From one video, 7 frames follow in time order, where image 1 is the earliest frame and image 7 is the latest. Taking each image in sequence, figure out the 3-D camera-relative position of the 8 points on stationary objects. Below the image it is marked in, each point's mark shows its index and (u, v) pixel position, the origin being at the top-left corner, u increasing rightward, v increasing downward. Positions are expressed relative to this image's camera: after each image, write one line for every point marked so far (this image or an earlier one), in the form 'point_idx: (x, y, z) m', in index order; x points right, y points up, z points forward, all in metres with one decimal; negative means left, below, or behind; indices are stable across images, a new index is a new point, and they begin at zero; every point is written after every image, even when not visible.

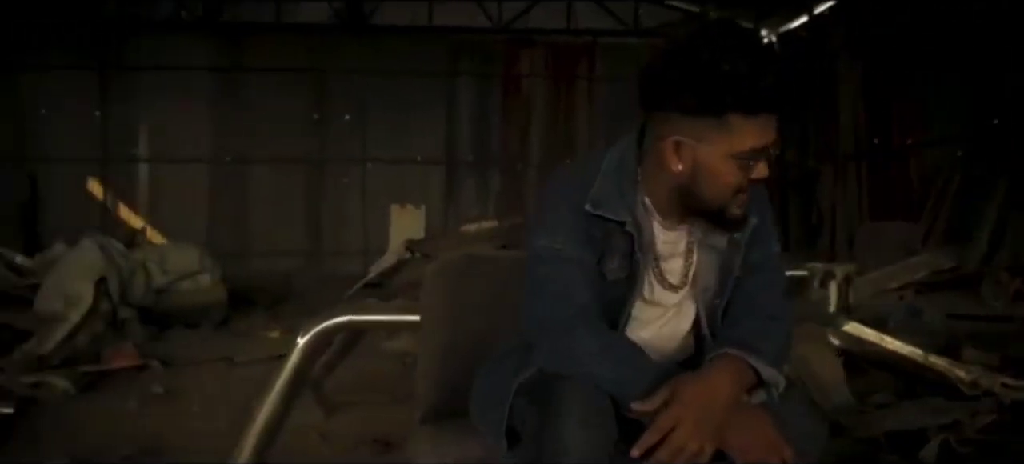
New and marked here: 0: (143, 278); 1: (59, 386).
0: (-2.0, -0.2, +3.8) m
1: (-1.6, -0.6, +2.5) m
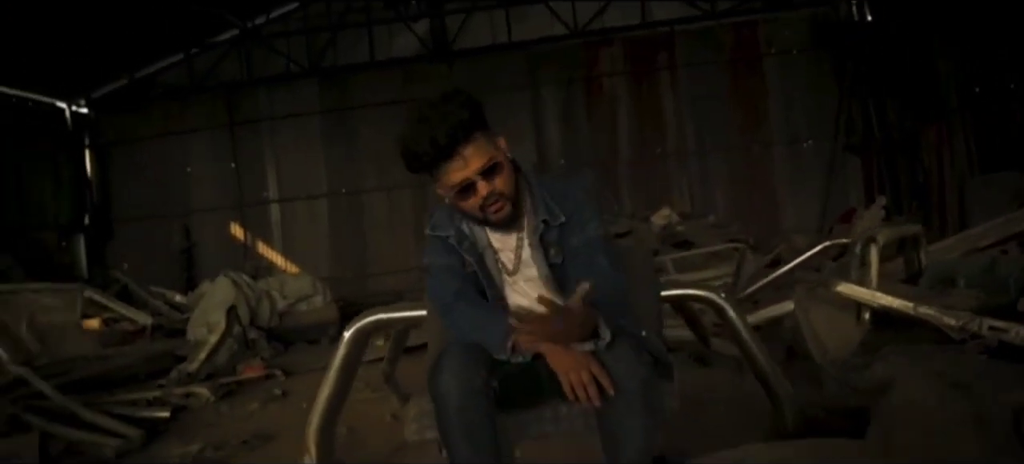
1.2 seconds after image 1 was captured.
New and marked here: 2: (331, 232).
0: (-1.5, -0.5, +4.5) m
1: (-1.4, -0.7, +3.2) m
2: (-2.2, 0.0, +8.4) m
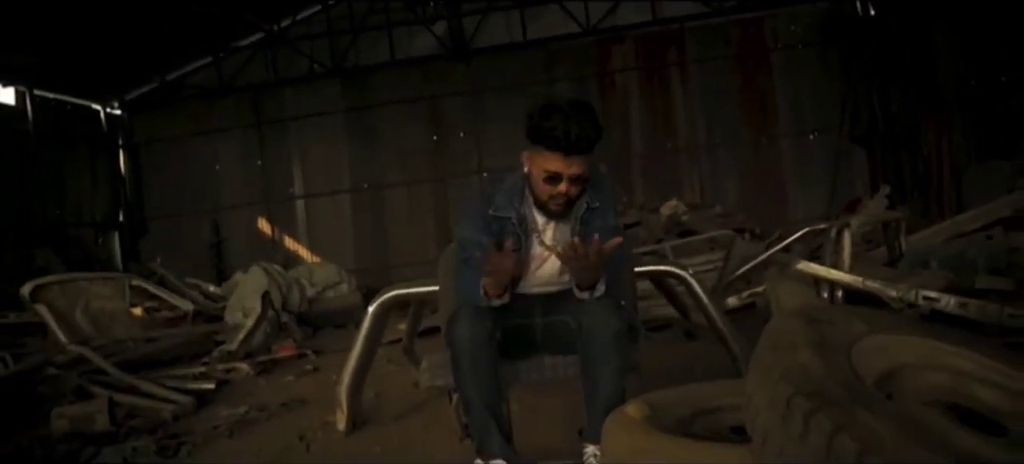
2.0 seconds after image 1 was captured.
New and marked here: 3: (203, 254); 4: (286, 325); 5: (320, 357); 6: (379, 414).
0: (-1.5, -0.4, +4.9) m
1: (-1.4, -0.7, +3.5) m
2: (-2.0, 0.0, +8.8) m
3: (-4.0, -0.3, +9.0) m
4: (-1.4, -0.6, +4.5) m
5: (-1.1, -0.7, +3.9) m
6: (-0.4, -0.6, +2.4) m
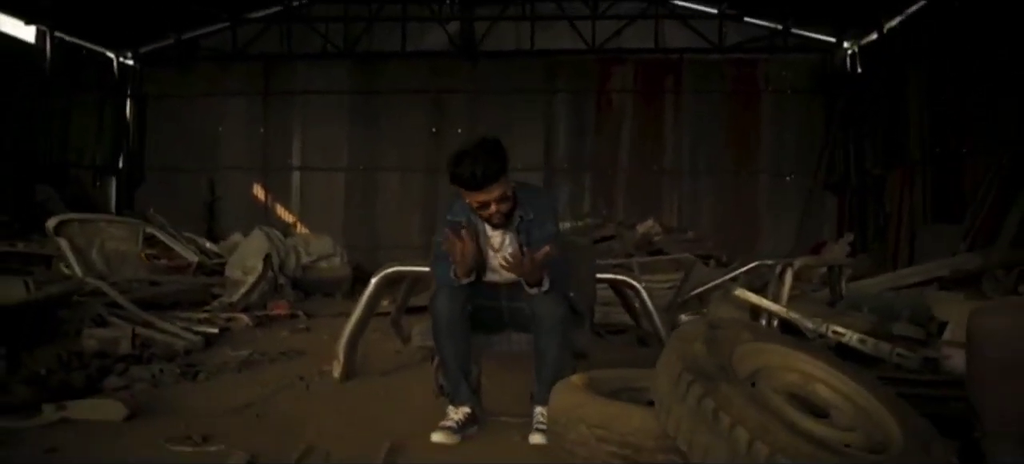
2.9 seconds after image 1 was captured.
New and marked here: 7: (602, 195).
0: (-1.6, -0.2, +5.3) m
1: (-1.5, -0.5, +3.9) m
2: (-2.2, +0.3, +9.1) m
3: (-4.3, +0.3, +9.3) m
4: (-1.6, -0.4, +4.9) m
5: (-1.2, -0.5, +4.3) m
6: (-0.6, -0.6, +2.8) m
7: (+1.1, +0.5, +8.8) m
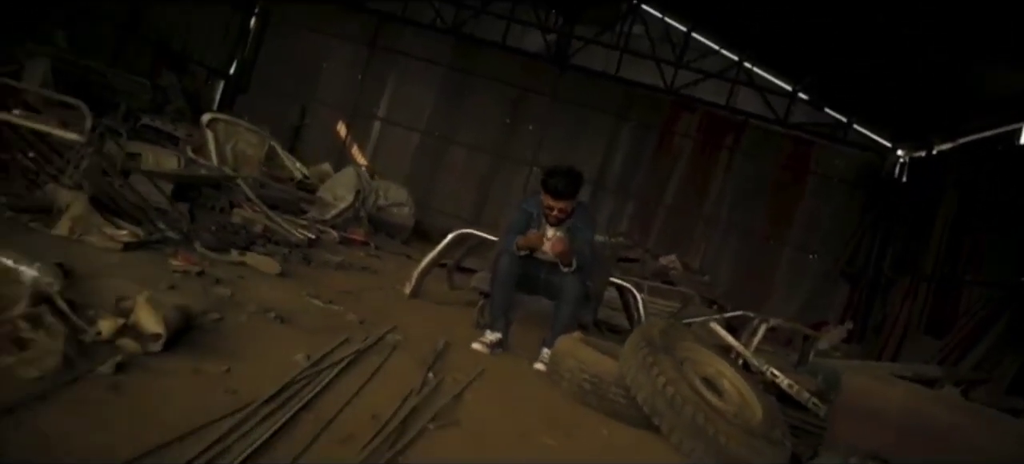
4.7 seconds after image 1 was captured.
0: (-1.2, +0.3, +6.3) m
1: (-1.3, 0.0, +4.9) m
2: (-1.4, +1.0, +10.1) m
3: (-3.4, +1.5, +10.4) m
4: (-1.3, +0.1, +5.9) m
5: (-1.0, -0.1, +5.3) m
6: (-0.5, -0.4, +3.8) m
7: (+1.8, +0.1, +9.7) m
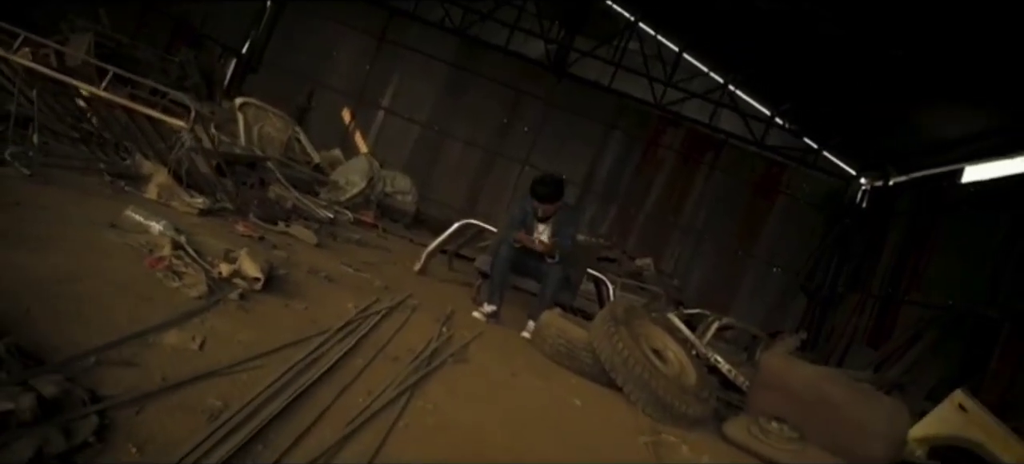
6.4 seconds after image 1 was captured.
0: (-1.3, +0.5, +6.9) m
1: (-1.3, +0.1, +5.5) m
2: (-1.5, +1.2, +10.7) m
3: (-3.5, +1.9, +11.0) m
4: (-1.4, +0.3, +6.5) m
5: (-1.1, 0.0, +5.9) m
6: (-0.5, -0.3, +4.4) m
7: (+1.6, +0.1, +10.4) m
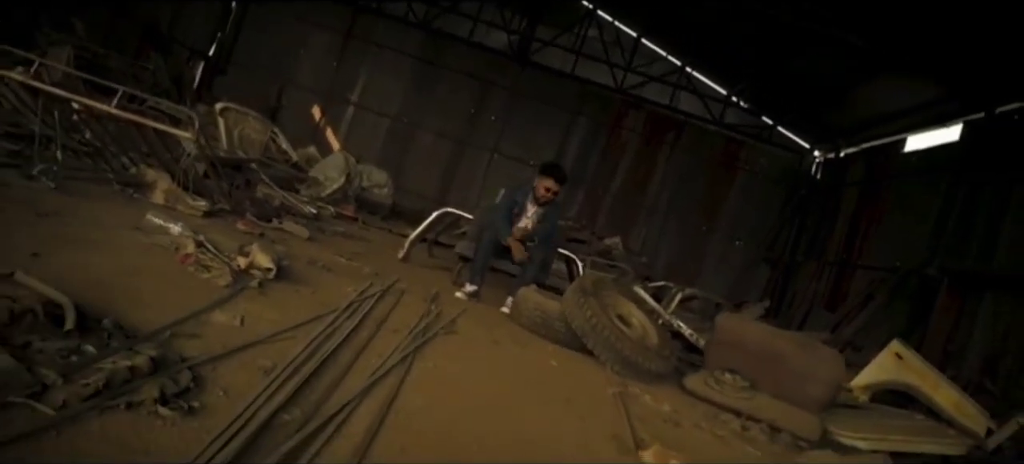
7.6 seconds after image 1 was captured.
0: (-1.6, +0.5, +7.2) m
1: (-1.6, +0.2, +5.8) m
2: (-2.0, +1.3, +11.0) m
3: (-4.0, +2.0, +11.2) m
4: (-1.6, +0.3, +6.8) m
5: (-1.3, +0.1, +6.2) m
6: (-0.7, -0.2, +4.8) m
7: (+1.2, +0.4, +10.8) m
